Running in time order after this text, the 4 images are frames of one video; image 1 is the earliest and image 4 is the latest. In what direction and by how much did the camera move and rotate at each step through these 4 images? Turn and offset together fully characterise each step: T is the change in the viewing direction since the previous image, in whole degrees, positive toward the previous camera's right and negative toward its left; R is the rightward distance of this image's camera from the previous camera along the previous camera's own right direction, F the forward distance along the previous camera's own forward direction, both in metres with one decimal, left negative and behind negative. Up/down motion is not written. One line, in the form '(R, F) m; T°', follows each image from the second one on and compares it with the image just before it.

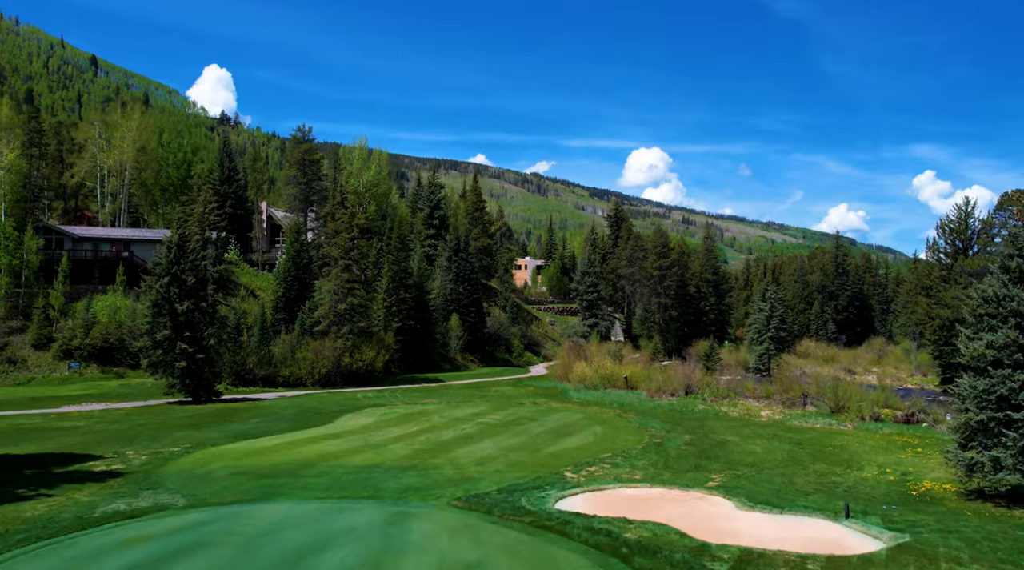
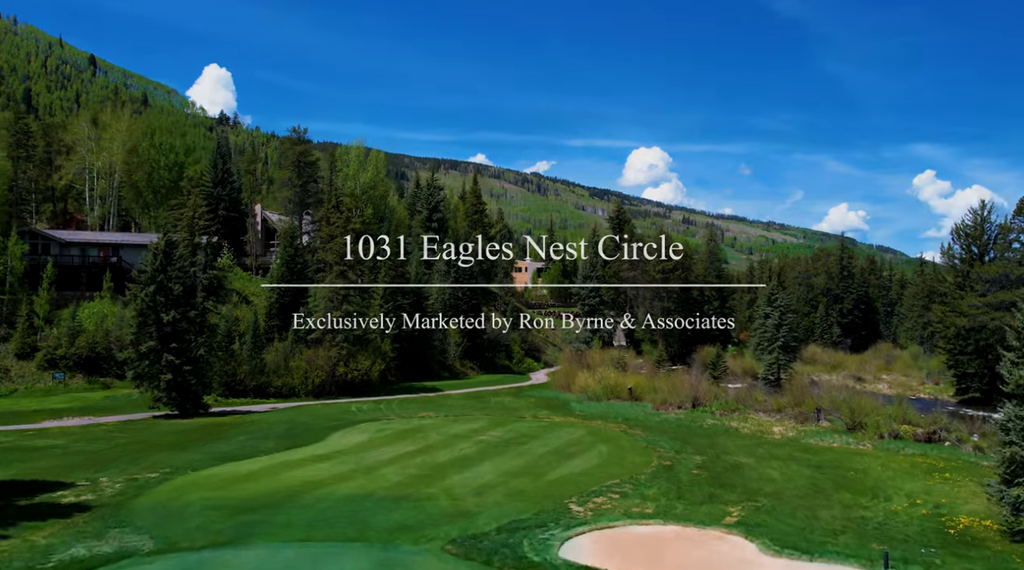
(0.0, +1.5) m; 0°
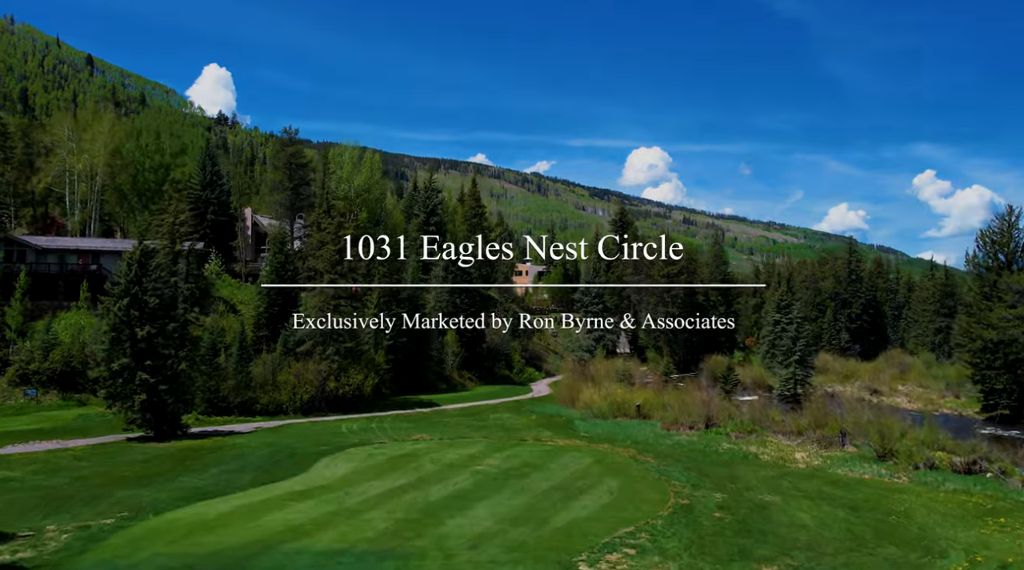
(0.0, +2.4) m; 0°
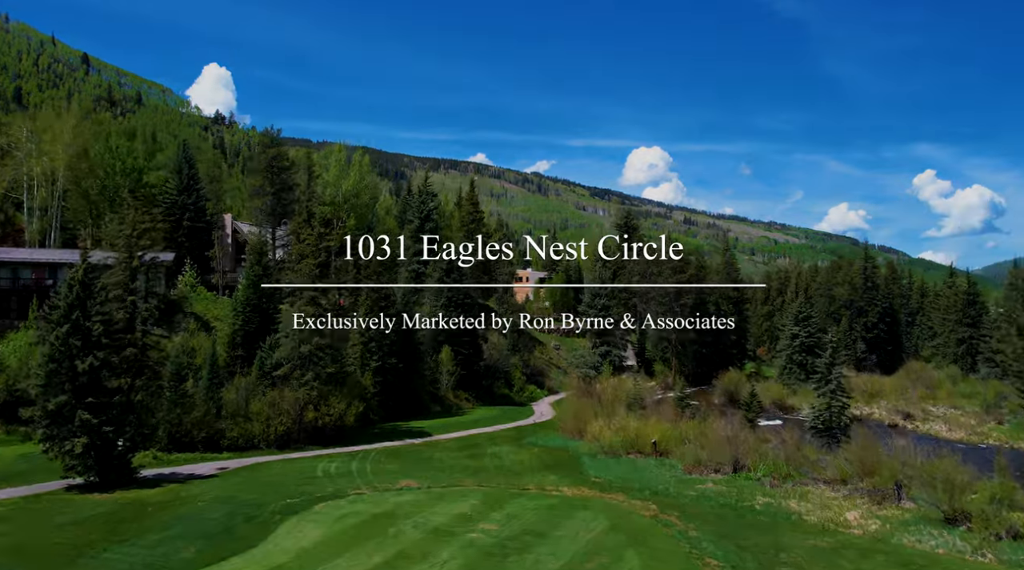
(0.0, +4.4) m; 0°
